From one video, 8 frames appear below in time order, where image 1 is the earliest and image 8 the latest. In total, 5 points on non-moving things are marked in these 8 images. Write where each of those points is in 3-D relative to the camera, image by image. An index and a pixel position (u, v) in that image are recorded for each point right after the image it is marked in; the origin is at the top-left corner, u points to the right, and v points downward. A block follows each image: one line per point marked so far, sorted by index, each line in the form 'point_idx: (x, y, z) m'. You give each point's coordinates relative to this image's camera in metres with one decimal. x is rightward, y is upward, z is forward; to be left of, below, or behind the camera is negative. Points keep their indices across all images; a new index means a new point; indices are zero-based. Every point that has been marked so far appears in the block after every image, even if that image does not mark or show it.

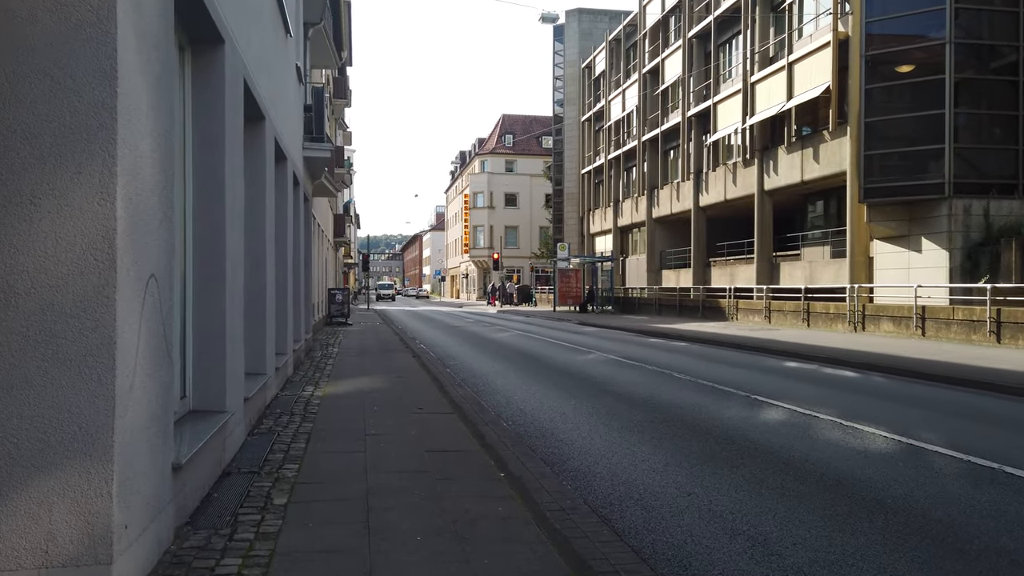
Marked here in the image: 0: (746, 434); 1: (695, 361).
0: (+2.1, -1.3, +8.0) m
1: (+3.2, -1.3, +15.5) m
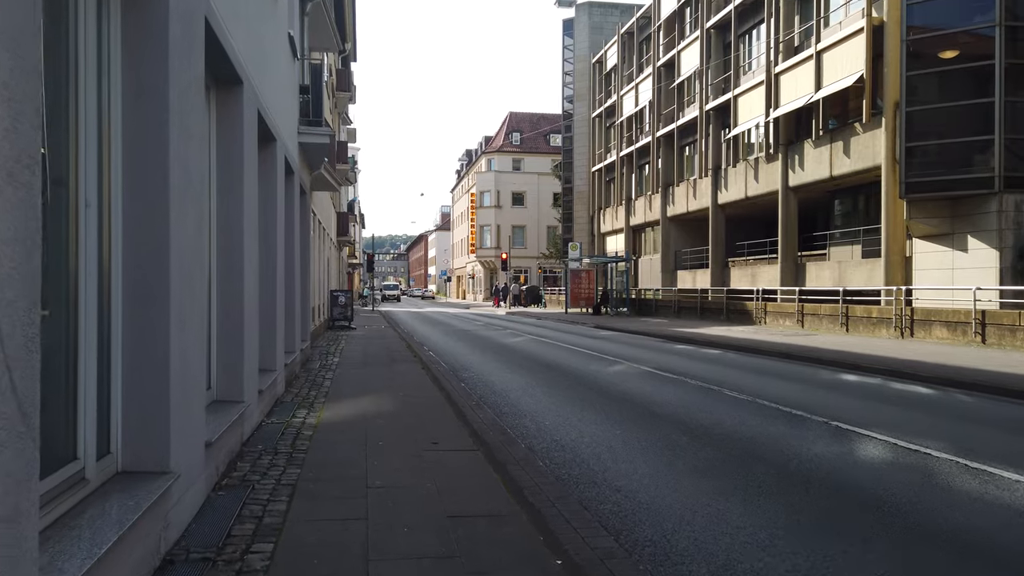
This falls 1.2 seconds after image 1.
0: (+2.4, -1.4, +6.2) m
1: (+3.5, -1.3, +13.7) m
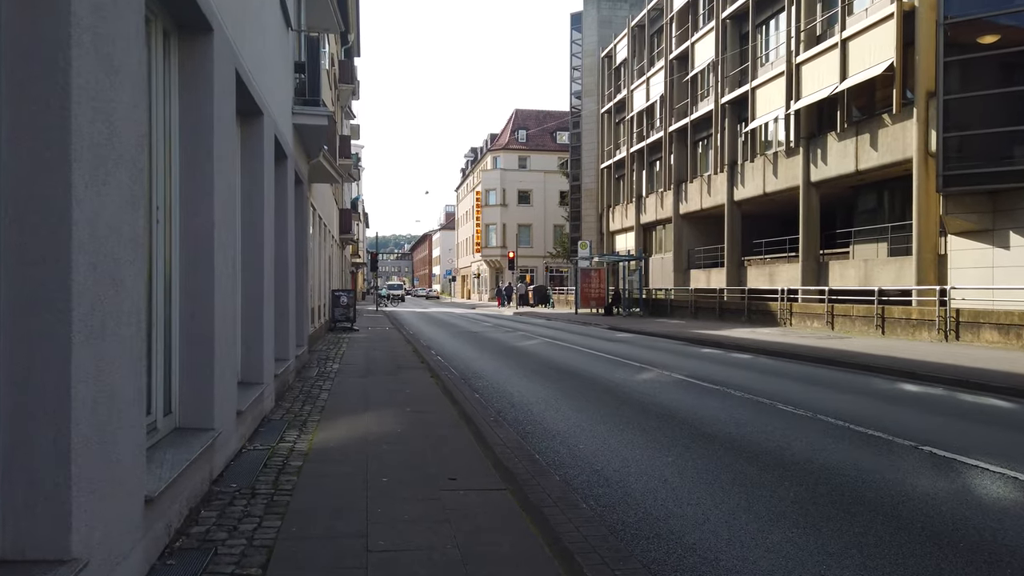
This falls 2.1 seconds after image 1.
0: (+2.6, -1.4, +4.8) m
1: (+3.8, -1.3, +12.3) m
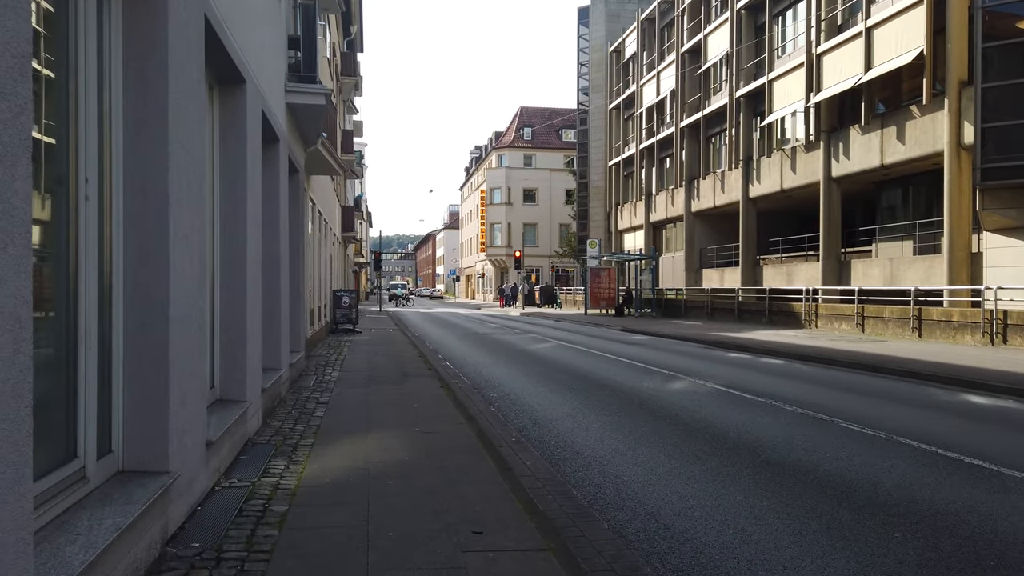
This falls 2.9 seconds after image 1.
0: (+2.8, -1.4, +3.6) m
1: (+4.0, -1.3, +11.0) m
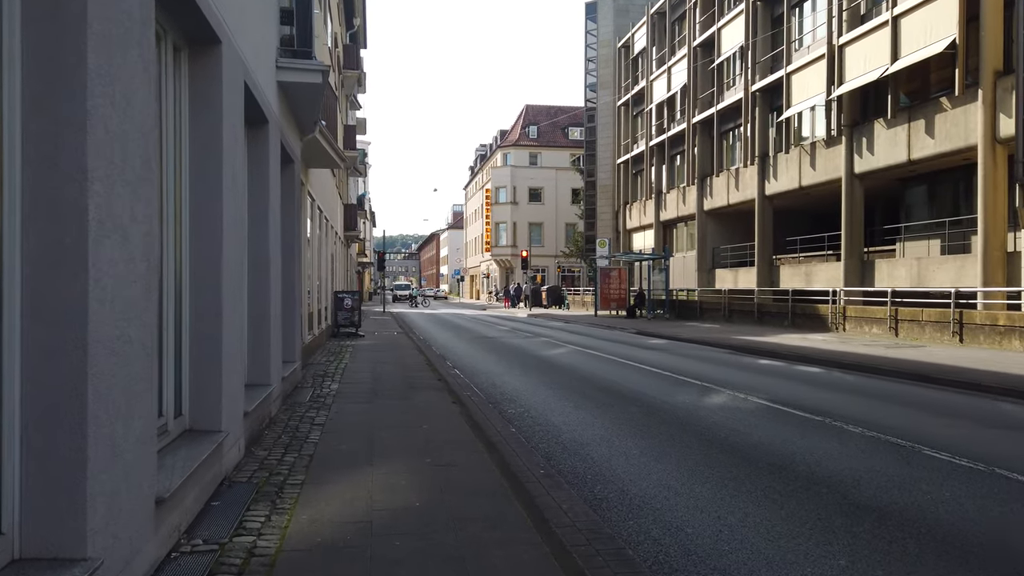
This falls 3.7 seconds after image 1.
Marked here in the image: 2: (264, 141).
0: (+3.0, -1.4, +2.3) m
1: (+4.2, -1.3, +9.8) m
2: (-2.4, +1.4, +8.6) m
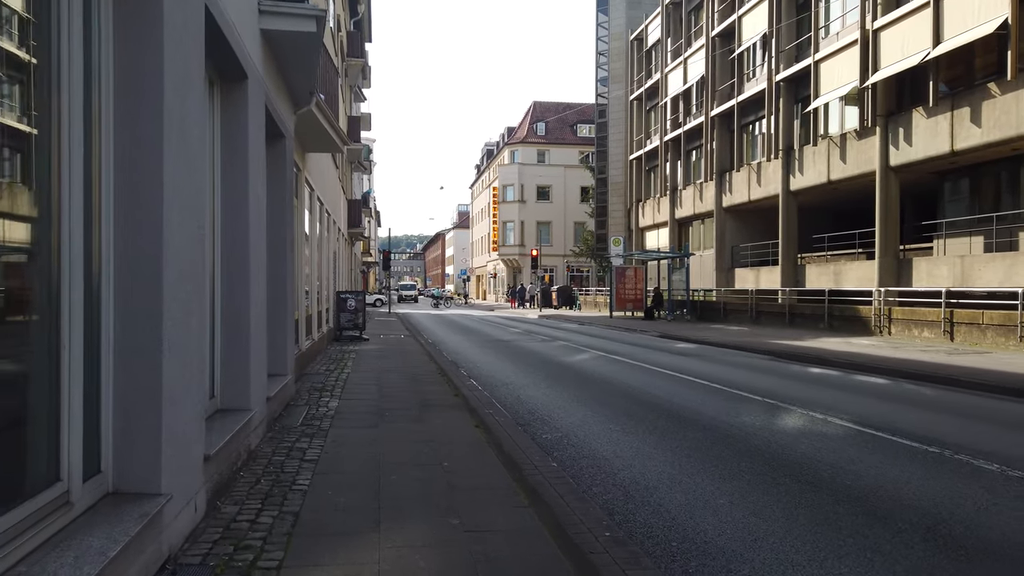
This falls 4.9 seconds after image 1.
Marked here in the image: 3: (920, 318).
0: (+3.3, -1.4, +0.6) m
1: (+4.6, -1.3, +8.0) m
2: (-2.1, +1.4, +6.9) m
3: (+9.1, -0.7, +19.9) m
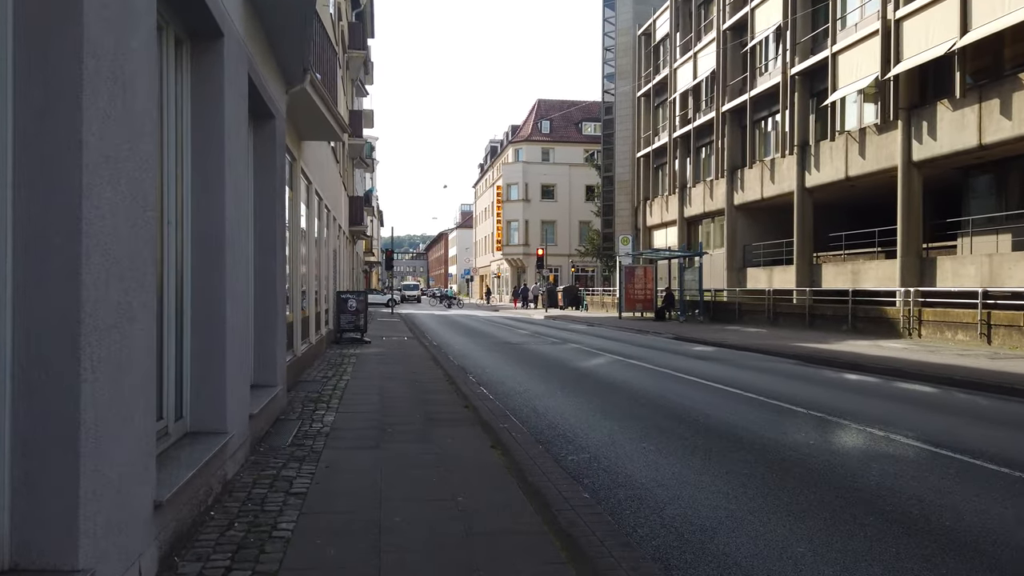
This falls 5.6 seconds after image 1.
0: (+3.5, -1.4, -0.5) m
1: (+4.7, -1.3, +6.9) m
2: (-1.9, +1.4, +5.9) m
3: (+9.3, -0.7, +18.9) m
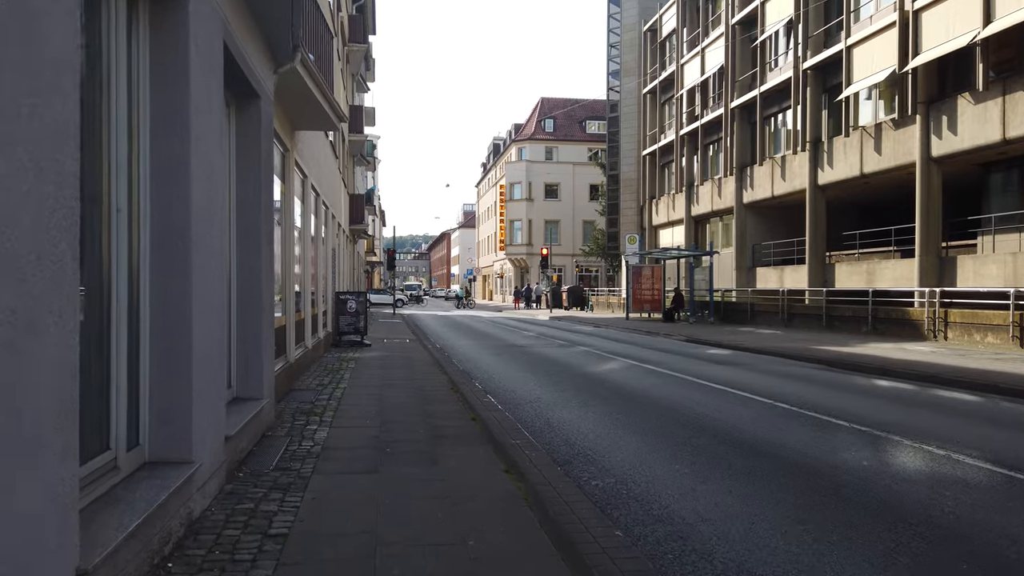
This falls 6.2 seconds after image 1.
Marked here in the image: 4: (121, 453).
0: (+3.6, -1.4, -1.4) m
1: (+4.9, -1.3, +6.1) m
2: (-1.8, +1.4, +5.0) m
3: (+9.5, -0.7, +18.0) m
4: (-1.8, -0.8, +4.2) m
